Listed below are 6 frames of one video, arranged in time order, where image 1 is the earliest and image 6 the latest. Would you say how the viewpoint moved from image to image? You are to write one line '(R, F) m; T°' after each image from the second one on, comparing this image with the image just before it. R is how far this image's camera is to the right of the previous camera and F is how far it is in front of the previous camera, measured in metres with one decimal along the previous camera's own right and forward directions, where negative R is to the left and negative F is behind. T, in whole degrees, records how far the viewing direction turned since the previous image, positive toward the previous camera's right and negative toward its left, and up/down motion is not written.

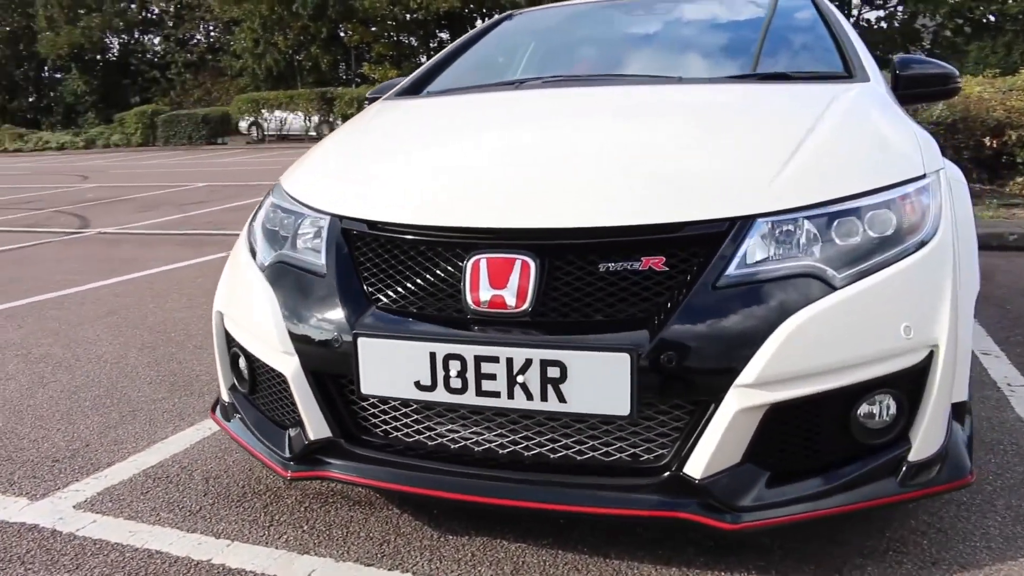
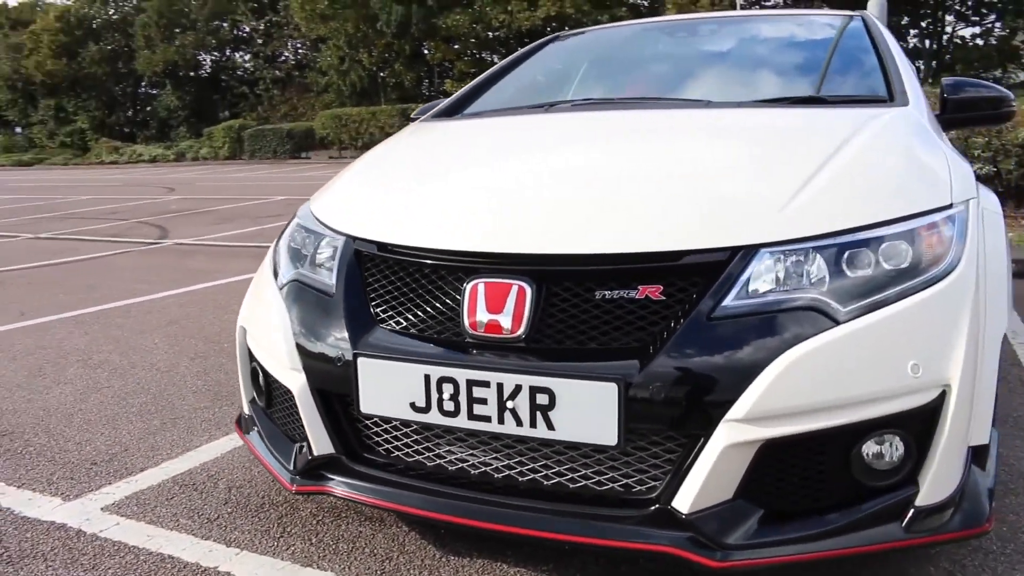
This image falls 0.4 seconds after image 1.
(+0.2, 0.0) m; -5°
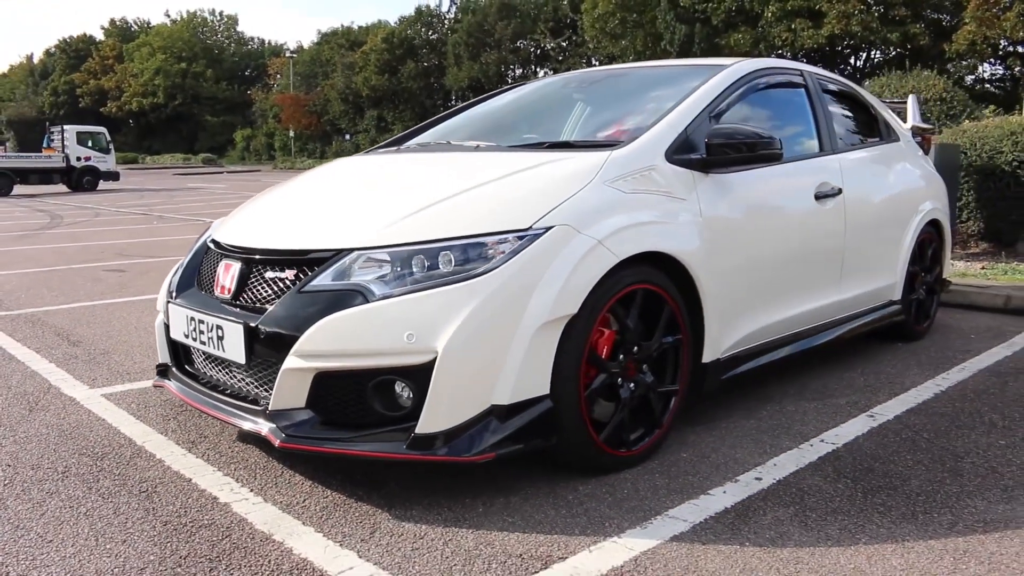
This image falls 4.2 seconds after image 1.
(+2.0, -0.7) m; -20°
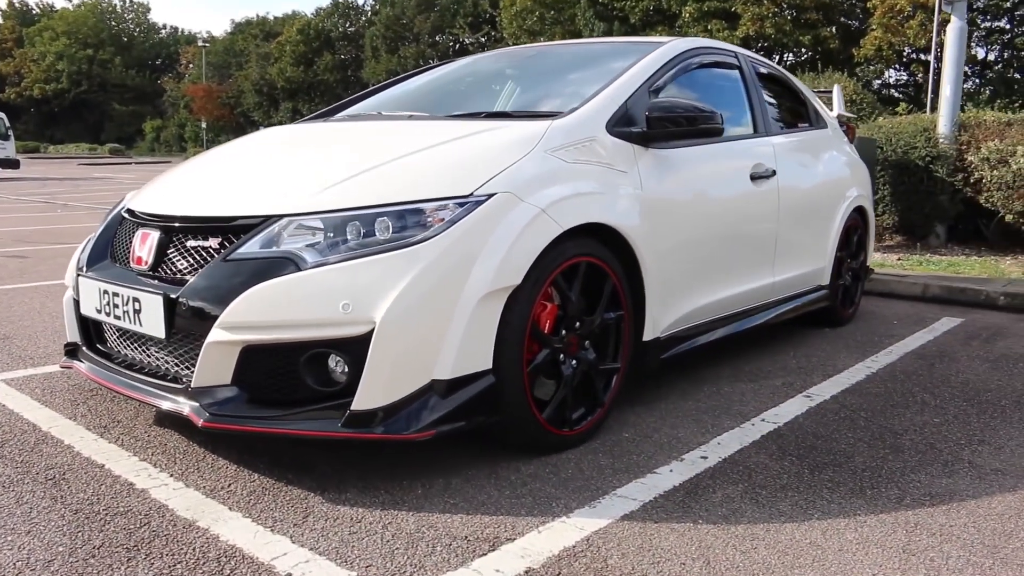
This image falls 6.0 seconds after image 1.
(-0.1, +0.1) m; +5°
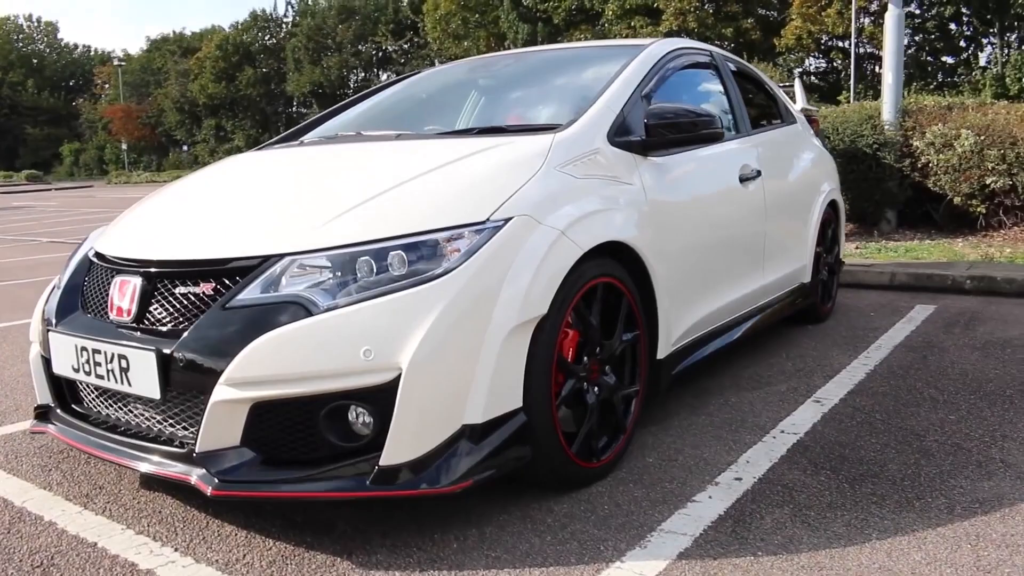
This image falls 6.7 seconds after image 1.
(-0.3, +0.2) m; +4°
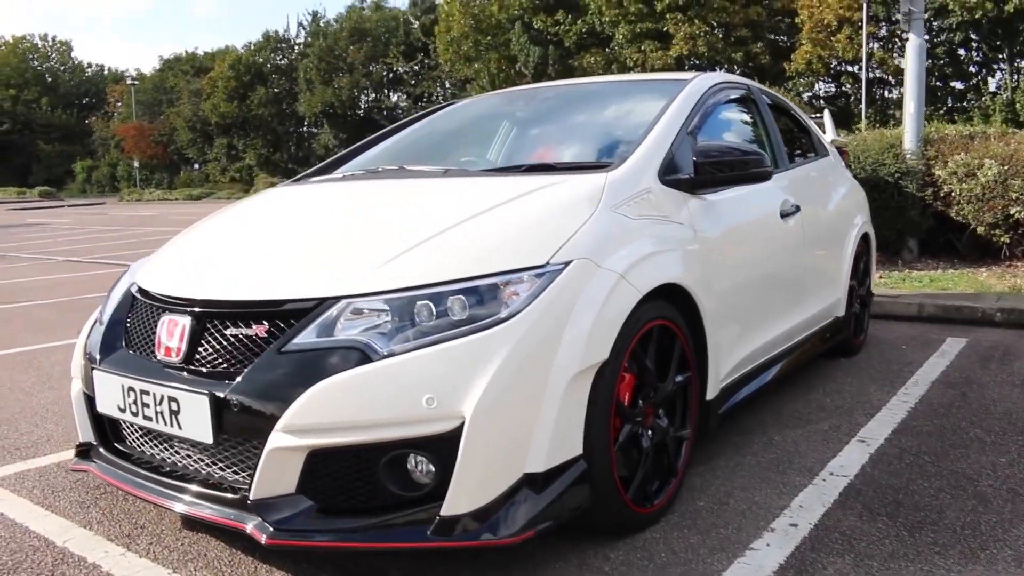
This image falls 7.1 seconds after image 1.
(-0.2, 0.0) m; 0°
